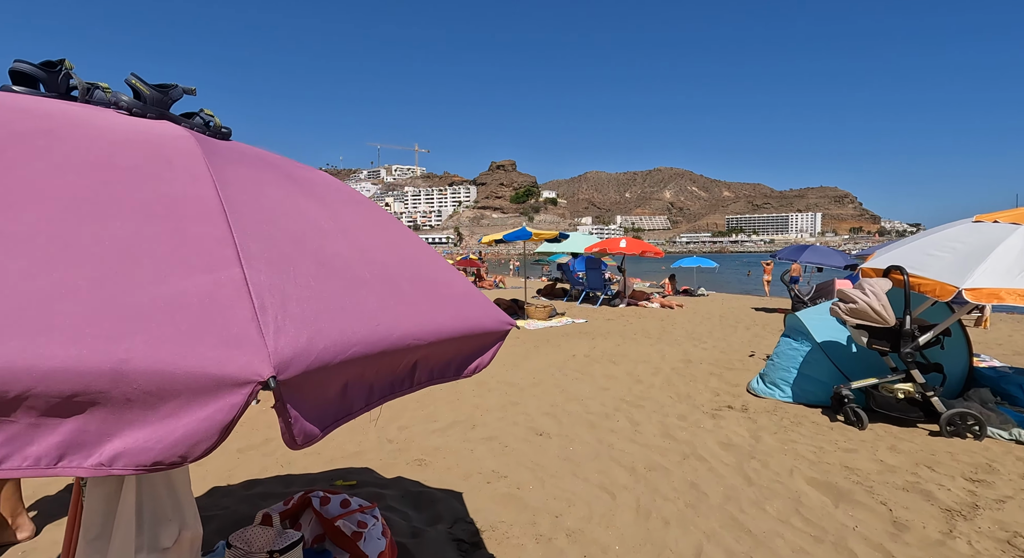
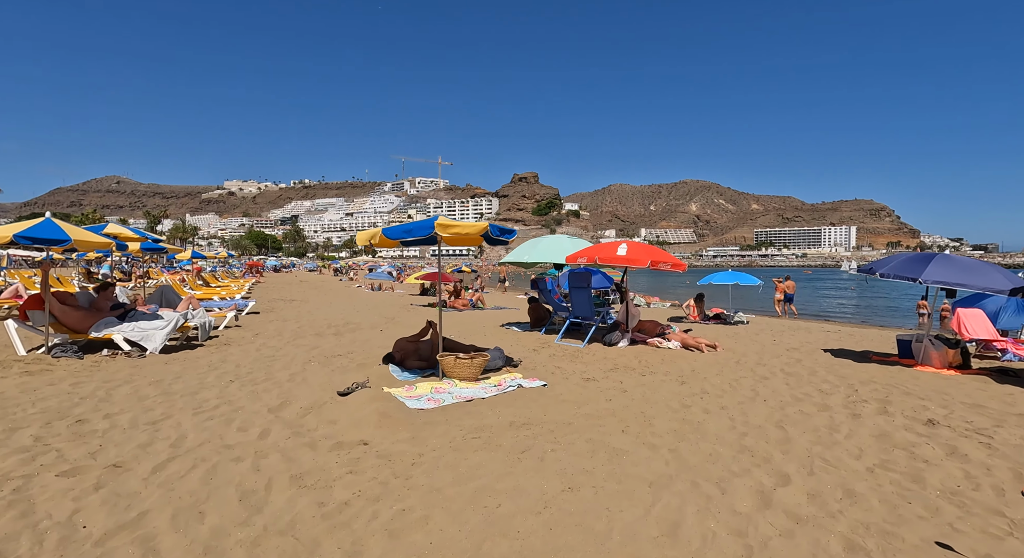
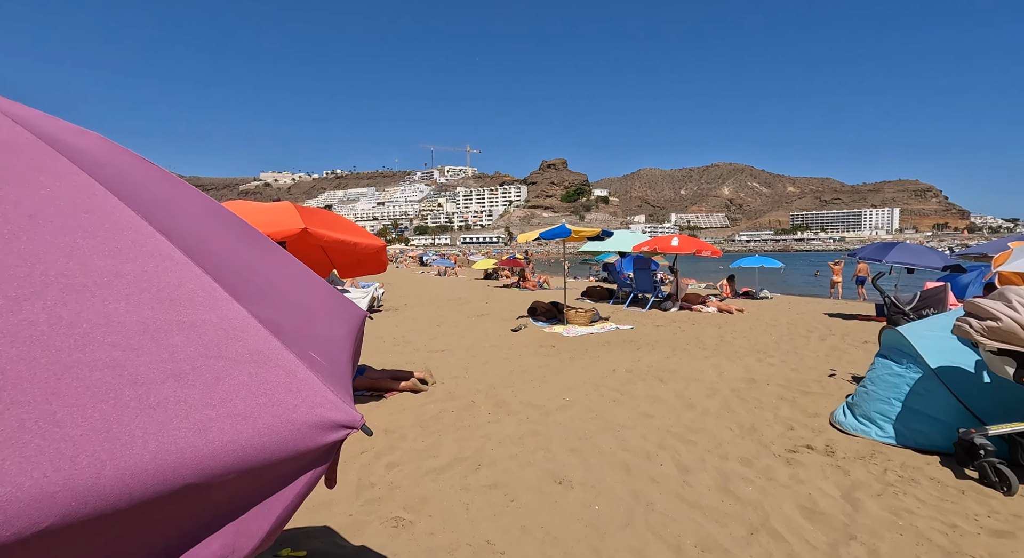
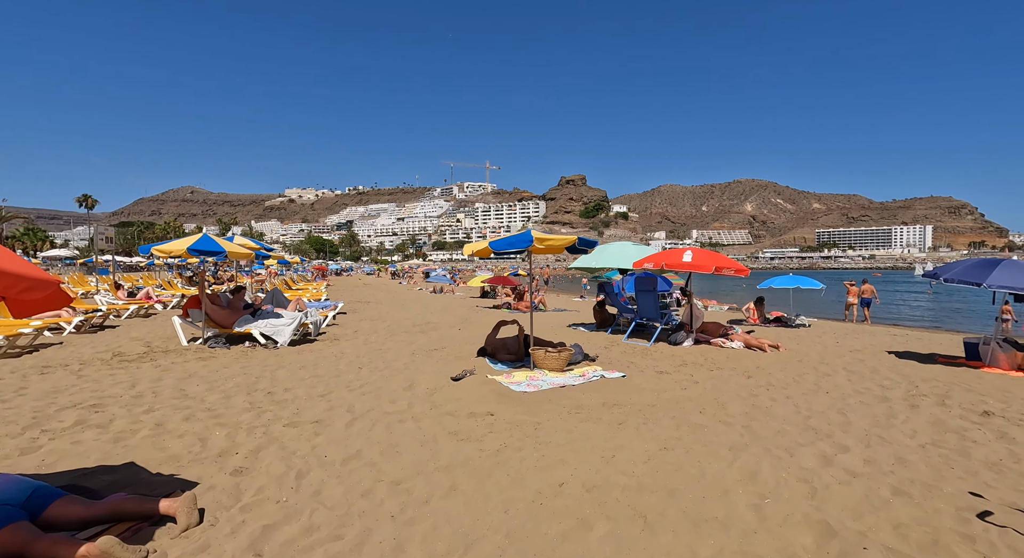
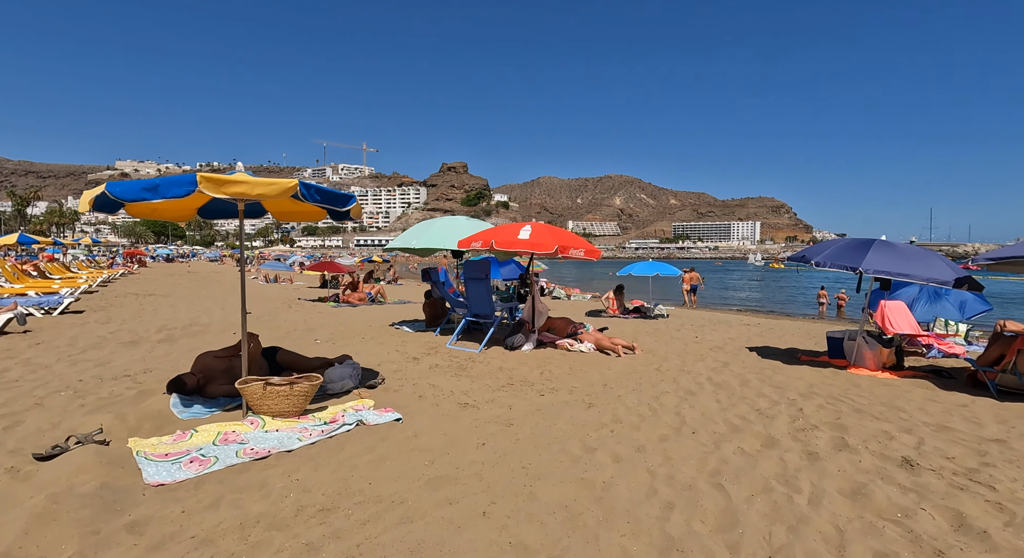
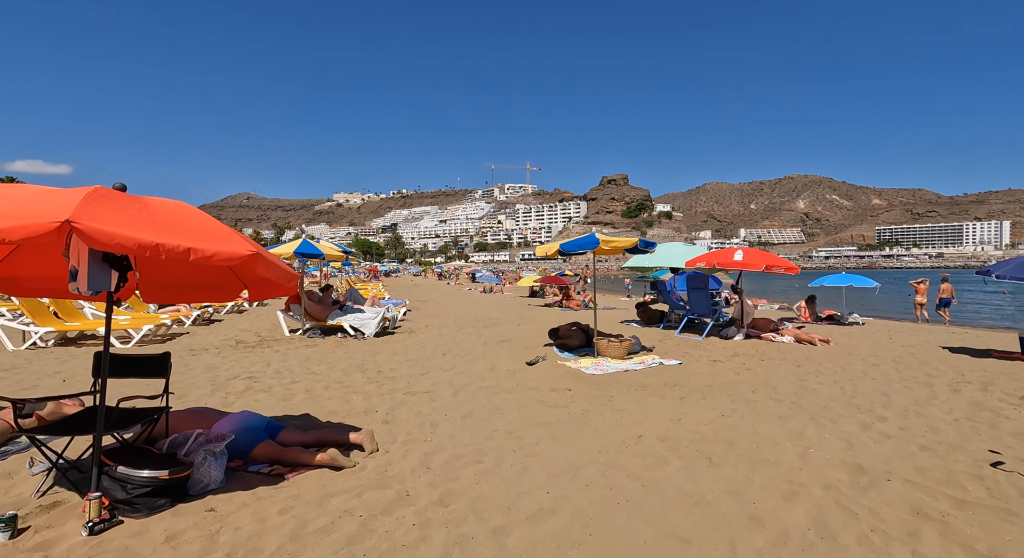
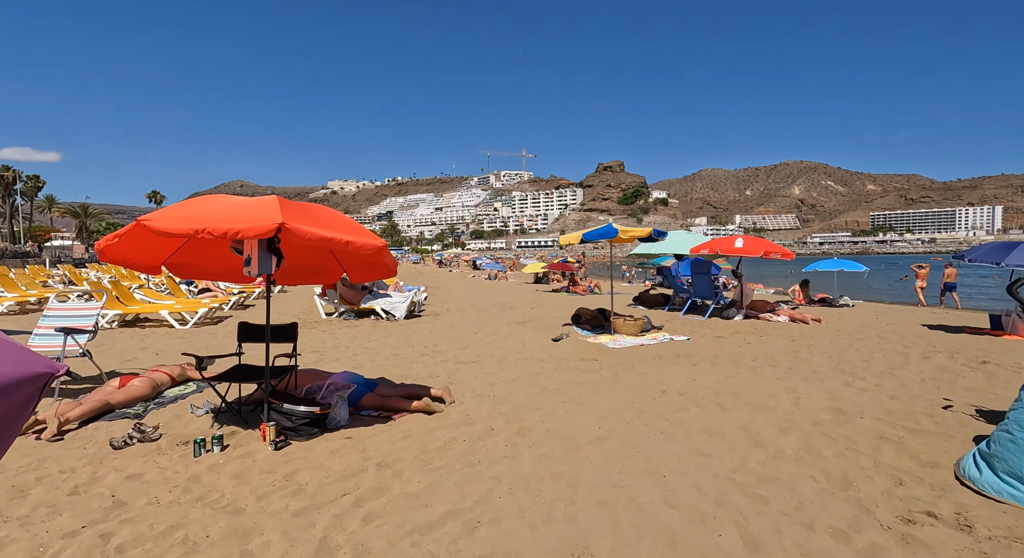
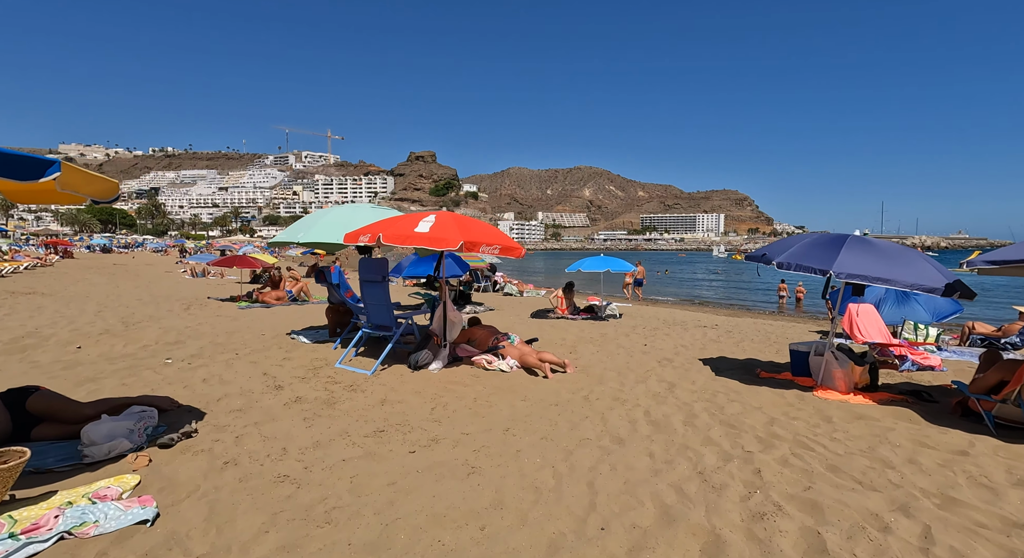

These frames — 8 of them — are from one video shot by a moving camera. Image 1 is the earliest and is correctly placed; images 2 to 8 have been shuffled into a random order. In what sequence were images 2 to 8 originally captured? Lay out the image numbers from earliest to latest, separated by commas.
3, 7, 6, 4, 2, 5, 8
